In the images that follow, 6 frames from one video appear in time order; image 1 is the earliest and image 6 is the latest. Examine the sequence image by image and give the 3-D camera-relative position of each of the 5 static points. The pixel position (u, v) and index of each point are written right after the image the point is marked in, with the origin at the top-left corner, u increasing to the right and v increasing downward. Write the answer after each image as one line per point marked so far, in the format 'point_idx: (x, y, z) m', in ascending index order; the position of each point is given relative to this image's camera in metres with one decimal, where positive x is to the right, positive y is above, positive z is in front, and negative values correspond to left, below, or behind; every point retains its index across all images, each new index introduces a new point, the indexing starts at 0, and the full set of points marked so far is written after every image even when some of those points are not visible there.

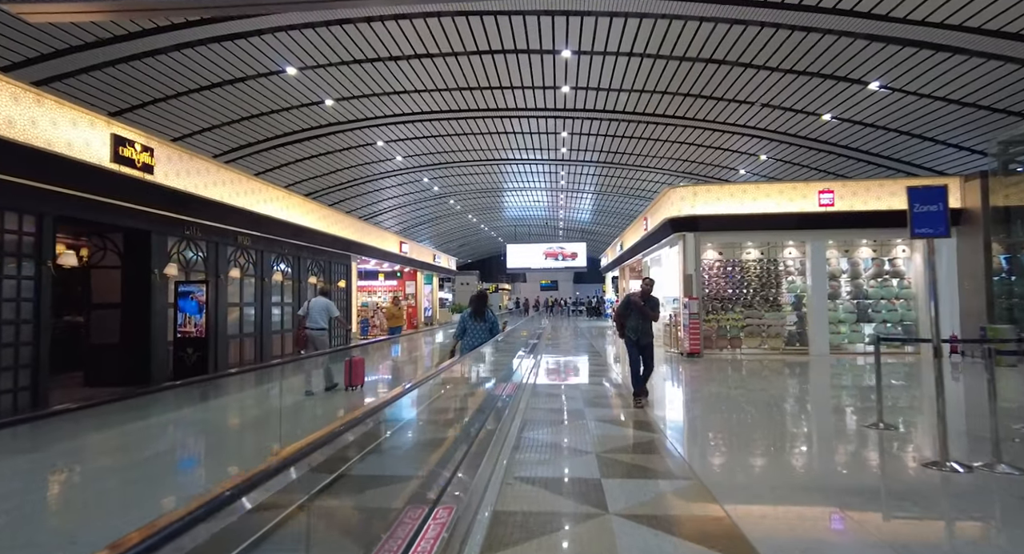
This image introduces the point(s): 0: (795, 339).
0: (+6.3, -1.4, +10.7) m
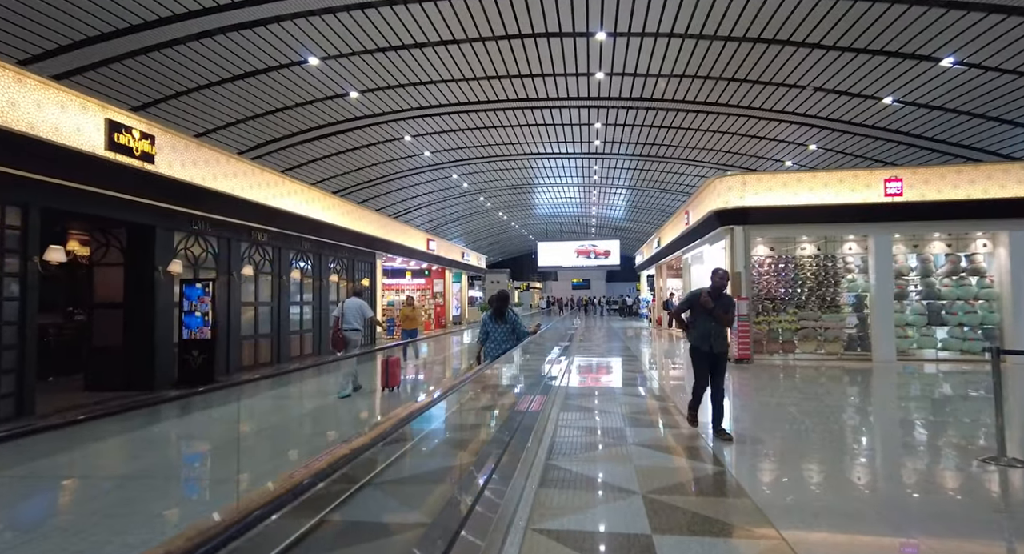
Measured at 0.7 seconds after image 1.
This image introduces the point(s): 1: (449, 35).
0: (+6.9, -1.4, +9.7) m
1: (-1.2, +4.7, +9.3) m
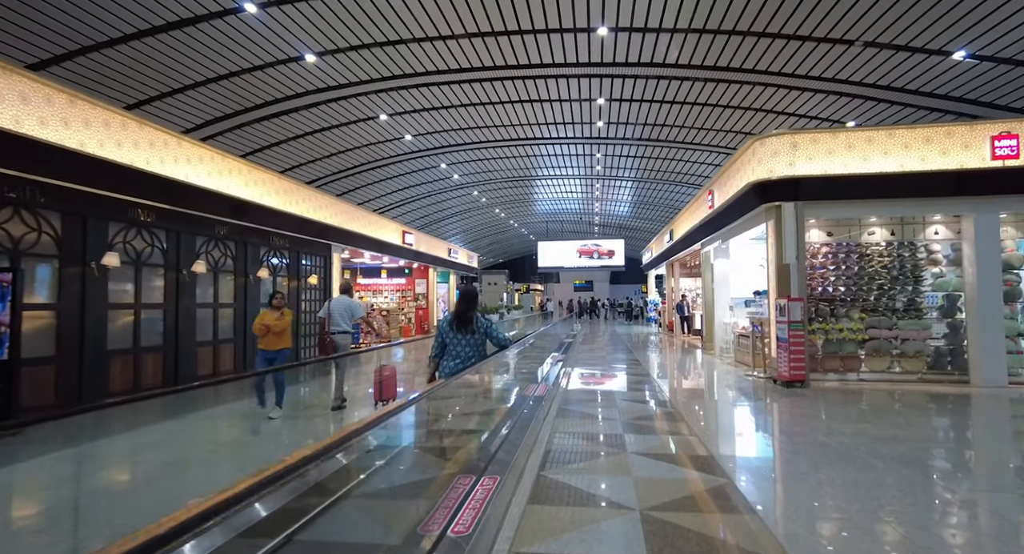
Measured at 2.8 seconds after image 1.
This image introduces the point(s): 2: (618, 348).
0: (+6.7, -1.3, +7.8) m
1: (-1.5, +4.8, +7.5) m
2: (+3.5, -2.3, +15.7) m
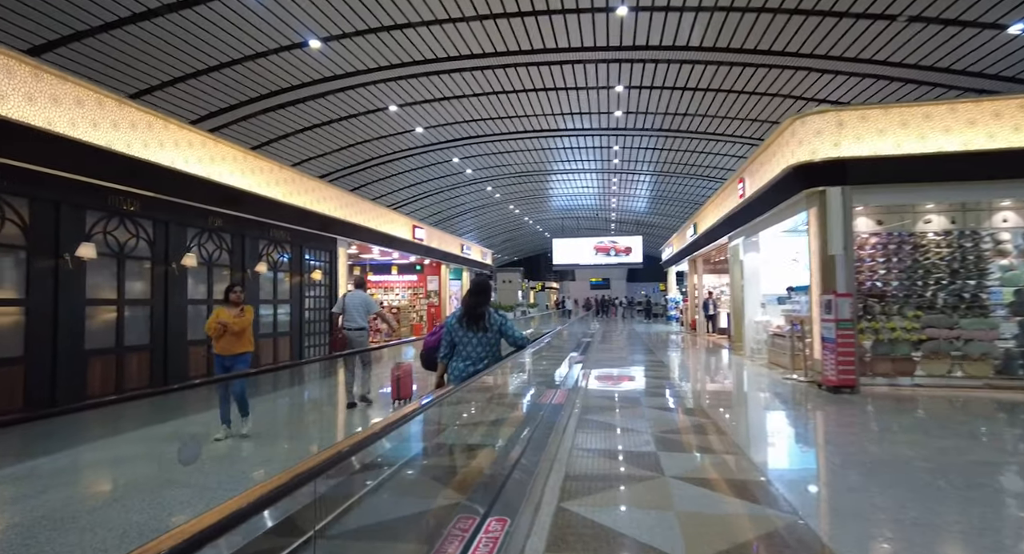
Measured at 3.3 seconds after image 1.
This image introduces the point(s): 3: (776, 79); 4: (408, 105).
0: (+6.9, -1.2, +7.1) m
1: (-1.3, +4.8, +7.0) m
2: (+3.9, -2.2, +15.1) m
3: (+6.3, +4.7, +11.4) m
4: (-2.7, +4.5, +12.7) m
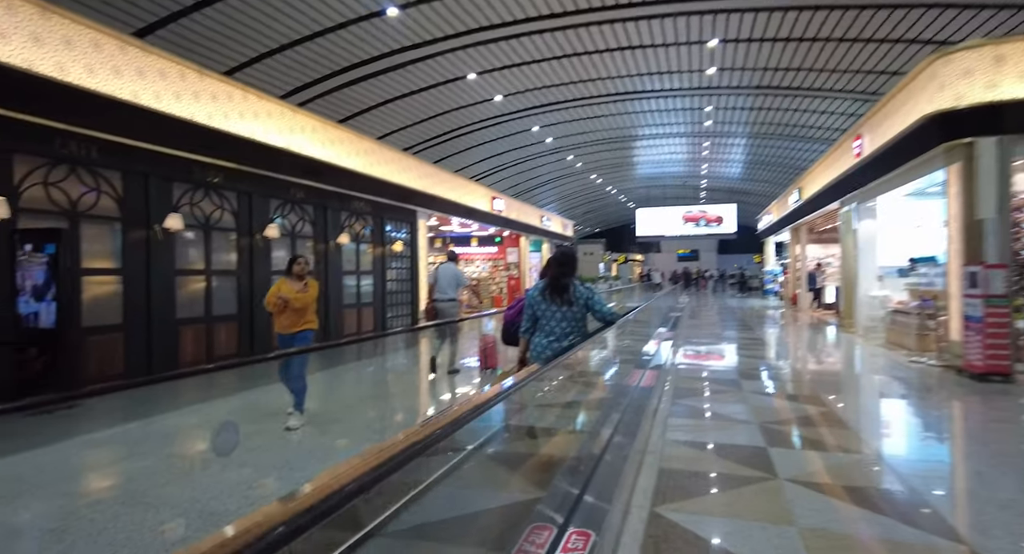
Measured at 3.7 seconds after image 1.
0: (+7.9, -0.8, +5.5) m
1: (-0.2, +5.2, +6.5) m
2: (+6.4, -1.4, +14.0) m
3: (+8.0, +5.3, +9.6) m
4: (-0.7, +5.2, +12.3) m
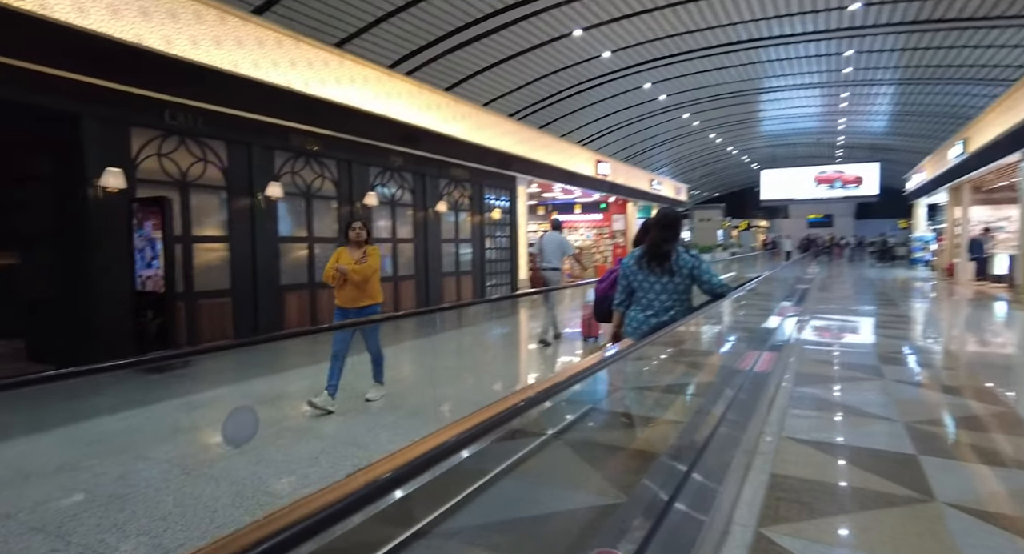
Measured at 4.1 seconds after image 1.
0: (+8.8, -0.7, +3.4) m
1: (+1.1, +5.6, +5.8) m
2: (+9.1, -0.6, +12.1) m
3: (+9.8, +5.7, +7.0) m
4: (+2.0, +6.0, +11.5) m
